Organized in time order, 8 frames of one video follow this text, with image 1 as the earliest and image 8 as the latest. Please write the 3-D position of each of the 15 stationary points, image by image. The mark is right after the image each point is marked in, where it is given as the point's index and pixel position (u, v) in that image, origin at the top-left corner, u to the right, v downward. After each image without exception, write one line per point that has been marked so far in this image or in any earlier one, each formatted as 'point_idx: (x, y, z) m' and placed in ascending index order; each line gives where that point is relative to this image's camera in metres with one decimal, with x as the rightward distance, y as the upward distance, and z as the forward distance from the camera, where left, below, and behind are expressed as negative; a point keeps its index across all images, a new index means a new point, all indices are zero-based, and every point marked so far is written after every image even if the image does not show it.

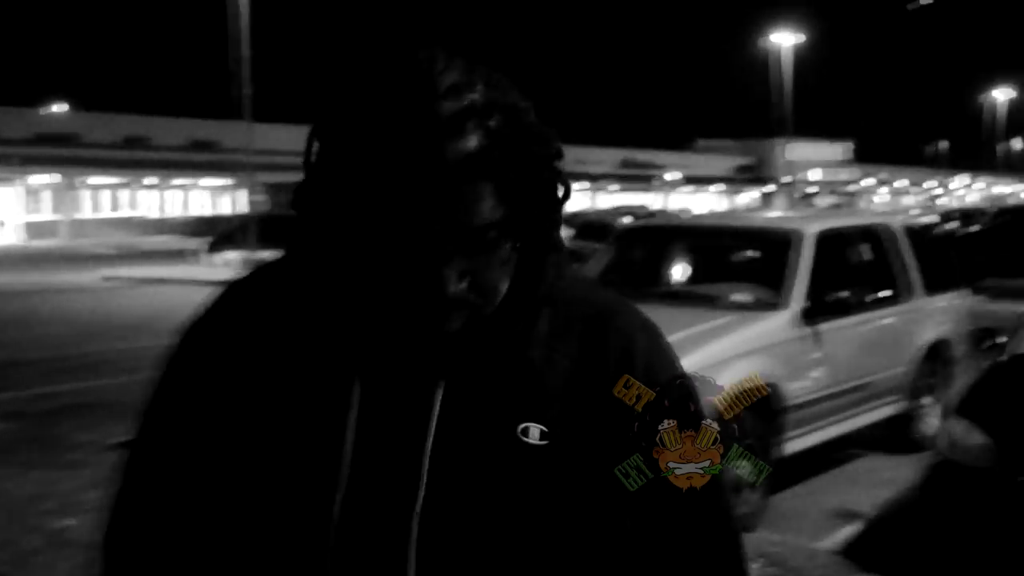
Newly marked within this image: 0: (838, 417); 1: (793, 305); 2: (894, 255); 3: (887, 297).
0: (+1.3, -0.5, +5.7) m
1: (+1.0, -0.1, +5.4) m
2: (+1.7, +0.2, +6.3) m
3: (+1.6, 0.0, +6.1) m
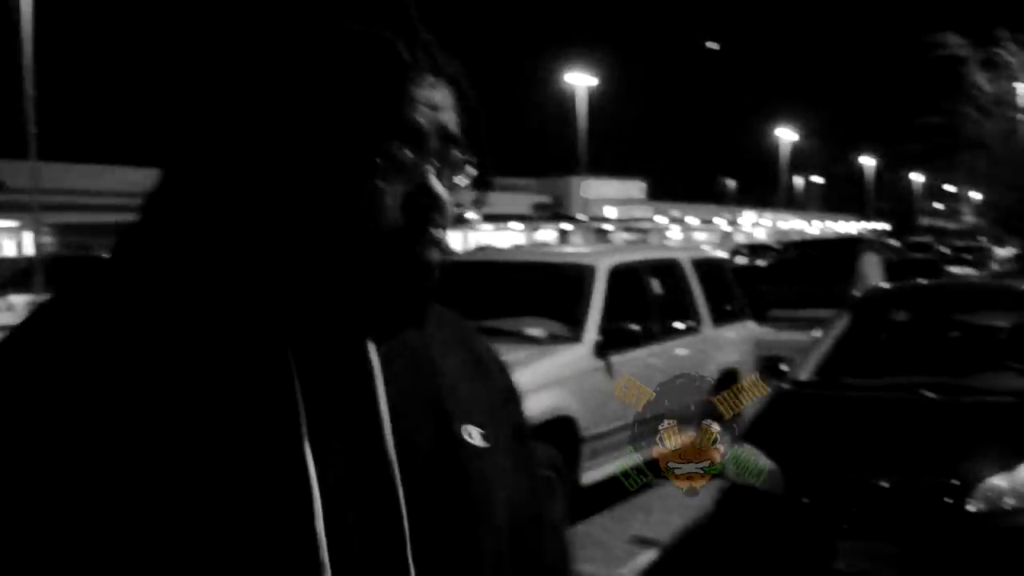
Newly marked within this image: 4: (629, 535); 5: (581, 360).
0: (+0.5, -0.6, +5.9) m
1: (+0.3, -0.2, +5.5) m
2: (+0.8, 0.0, +6.5) m
3: (+0.7, -0.2, +6.3) m
4: (+0.5, -0.9, +5.8) m
5: (+0.2, -0.3, +5.5) m
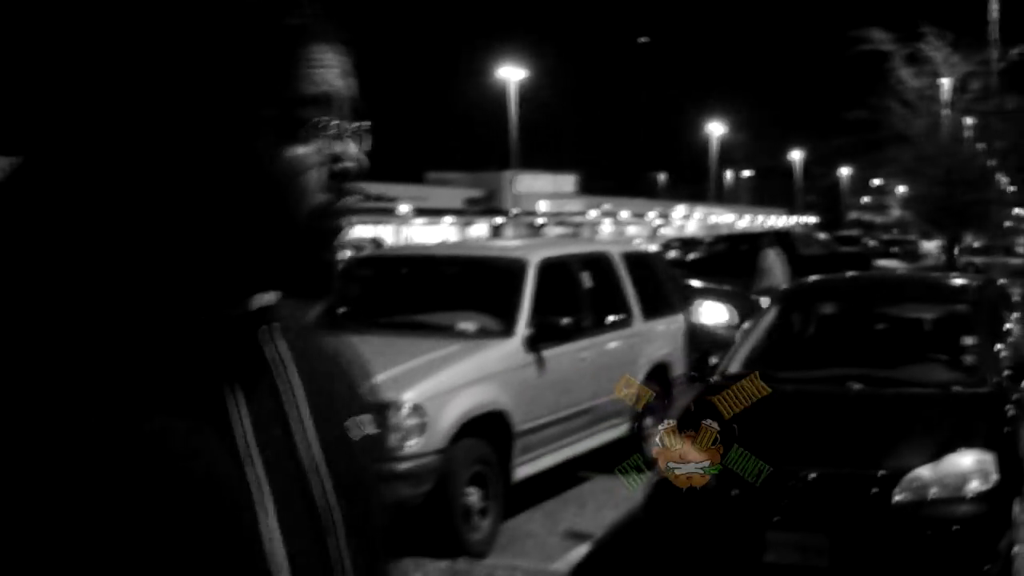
0: (+0.2, -0.6, +5.9) m
1: (0.0, -0.2, +5.5) m
2: (+0.5, 0.0, +6.6) m
3: (+0.4, -0.1, +6.4) m
4: (+0.2, -0.9, +5.8) m
5: (0.0, -0.2, +5.4) m
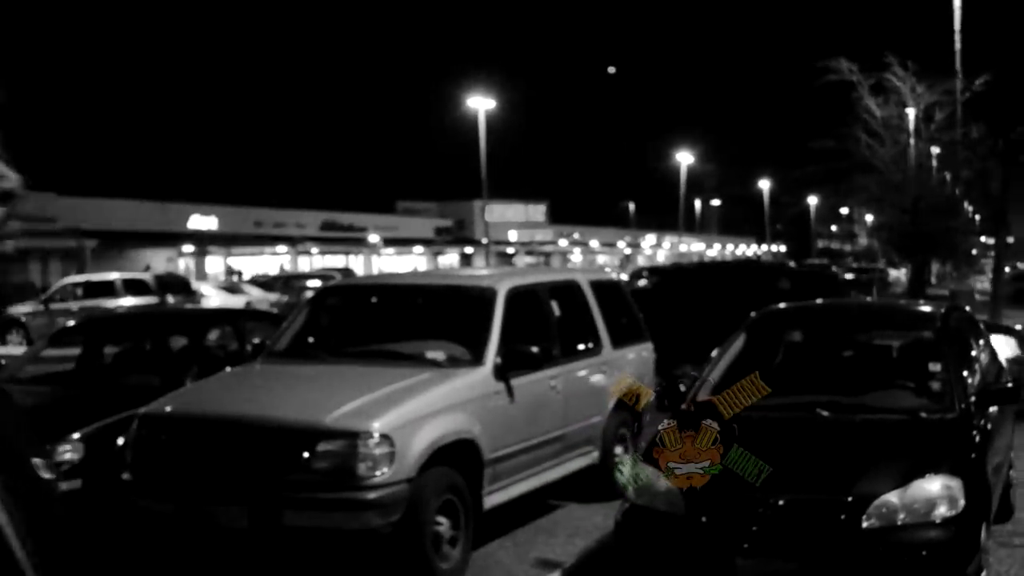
0: (+0.1, -0.7, +5.9) m
1: (-0.1, -0.3, +5.5) m
2: (+0.3, -0.1, +6.6) m
3: (+0.3, -0.2, +6.4) m
4: (+0.1, -1.0, +5.8) m
5: (-0.1, -0.3, +5.5) m
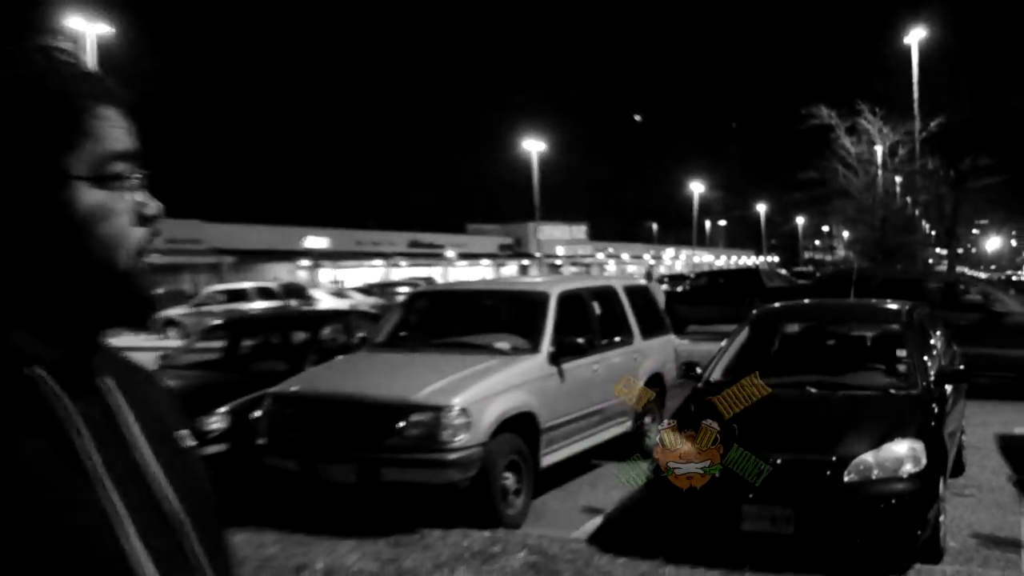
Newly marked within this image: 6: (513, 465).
0: (+0.3, -0.7, +7.3) m
1: (+0.1, -0.3, +6.9) m
2: (+0.6, -0.1, +8.0) m
3: (+0.5, -0.3, +7.8) m
4: (+0.3, -1.0, +7.2) m
5: (+0.1, -0.4, +6.8) m
6: (0.0, -0.8, +6.7) m
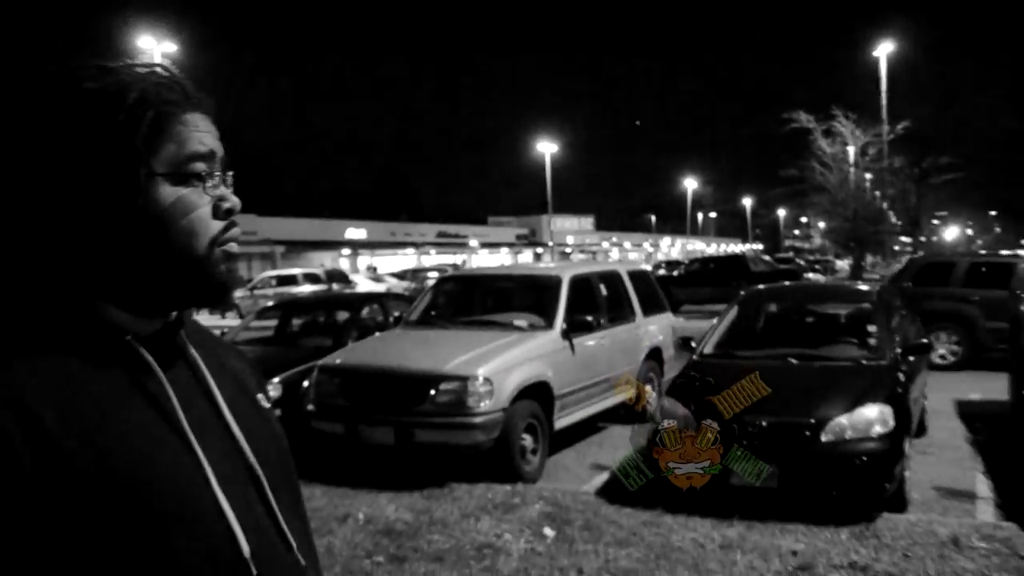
0: (+0.4, -0.6, +8.2) m
1: (+0.2, -0.2, +7.9) m
2: (+0.6, 0.0, +8.9) m
3: (+0.6, -0.2, +8.7) m
4: (+0.4, -0.9, +8.1) m
5: (+0.2, -0.3, +7.8) m
6: (+0.1, -0.7, +7.6) m
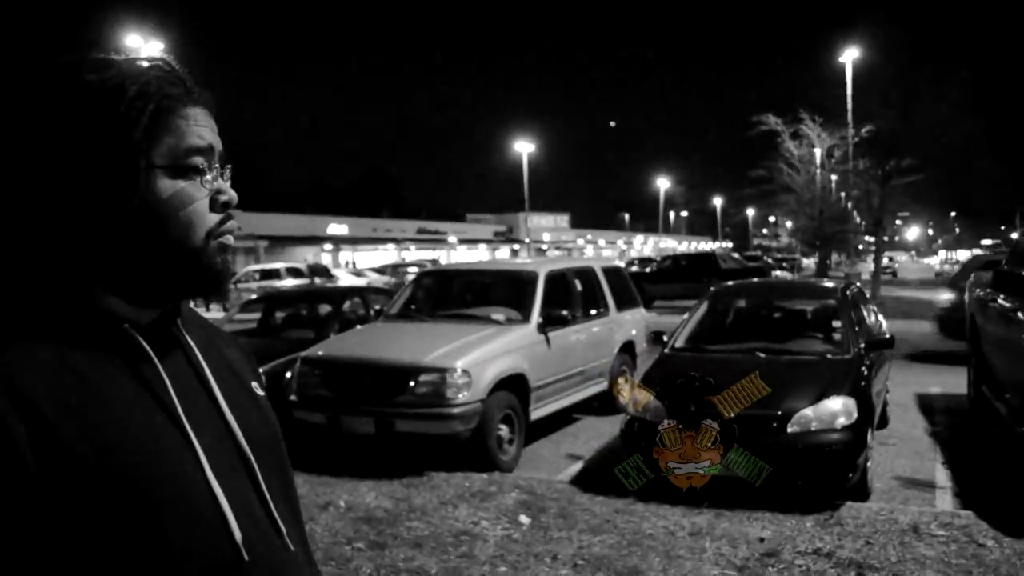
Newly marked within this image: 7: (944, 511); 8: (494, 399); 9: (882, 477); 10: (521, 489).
0: (+0.3, -0.6, +8.4) m
1: (+0.1, -0.2, +8.1) m
2: (+0.5, 0.0, +9.1) m
3: (+0.5, -0.2, +8.9) m
4: (+0.3, -0.9, +8.3) m
5: (+0.1, -0.3, +8.0) m
6: (0.0, -0.7, +7.8) m
7: (+2.1, -1.1, +7.4) m
8: (-0.1, -0.6, +7.7) m
9: (+1.9, -1.0, +8.0) m
10: (0.0, -1.0, +7.5) m
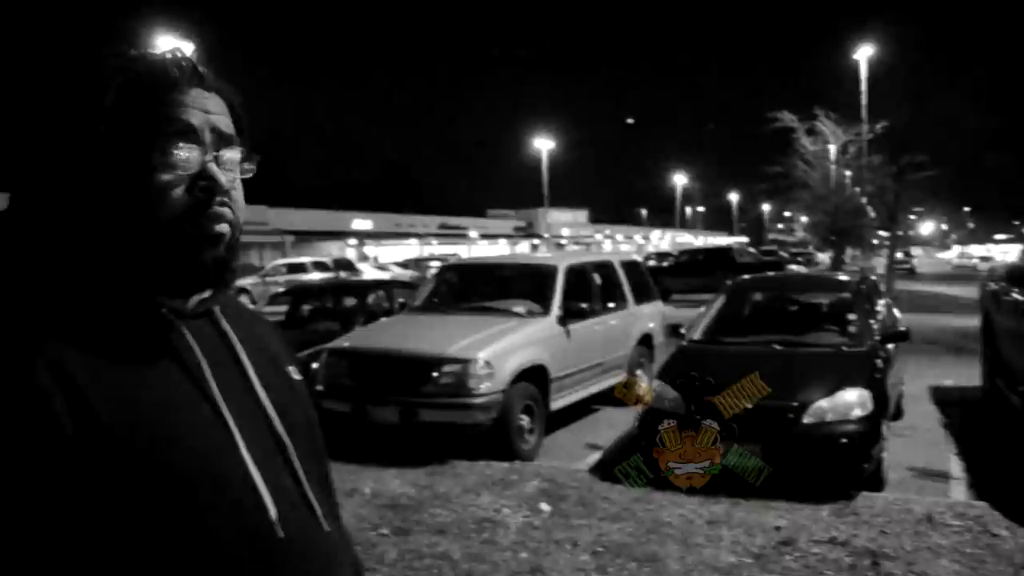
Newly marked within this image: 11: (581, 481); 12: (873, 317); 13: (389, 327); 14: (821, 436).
0: (+0.4, -0.6, +8.6) m
1: (+0.2, -0.1, +8.3) m
2: (+0.6, 0.0, +9.3) m
3: (+0.6, -0.2, +9.1) m
4: (+0.4, -0.9, +8.5) m
5: (+0.2, -0.2, +8.2) m
6: (+0.1, -0.6, +8.0) m
7: (+2.2, -1.0, +7.5) m
8: (0.0, -0.5, +7.9) m
9: (+2.1, -1.0, +8.1) m
10: (+0.1, -1.0, +7.7) m
11: (+0.4, -1.0, +7.8) m
12: (+2.0, -0.2, +8.6) m
13: (-0.7, -0.2, +8.3) m
14: (+1.5, -0.7, +7.5) m
